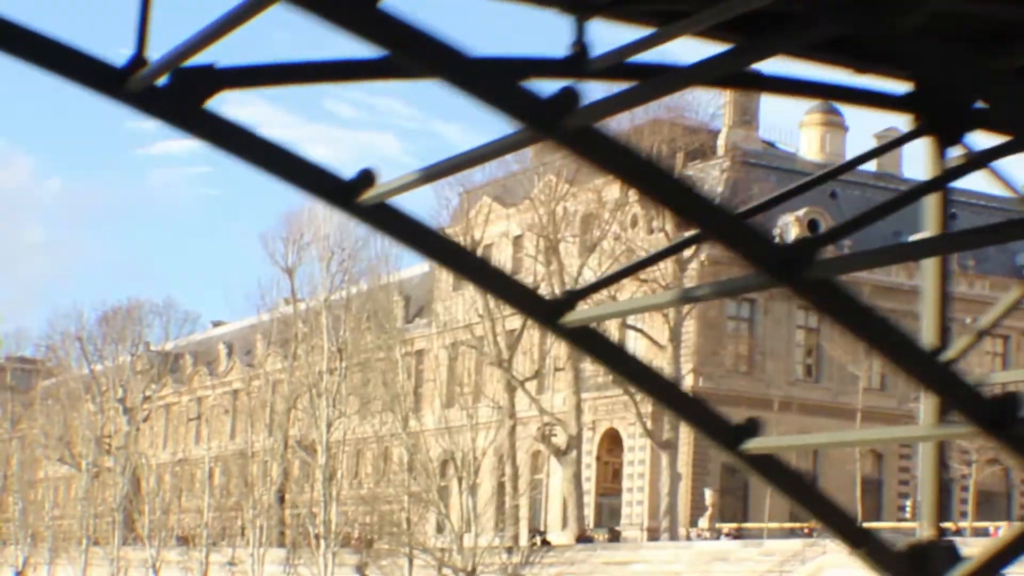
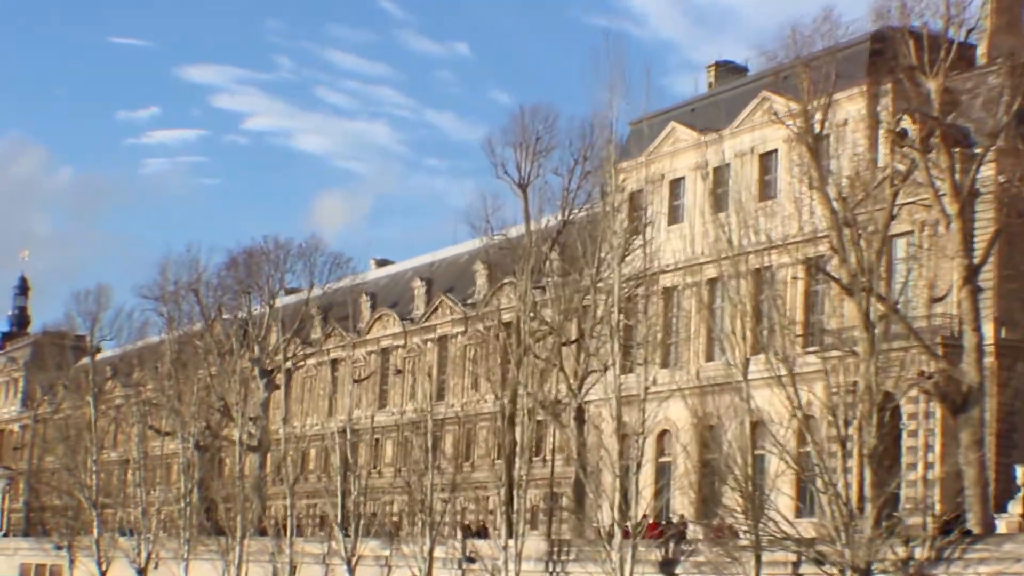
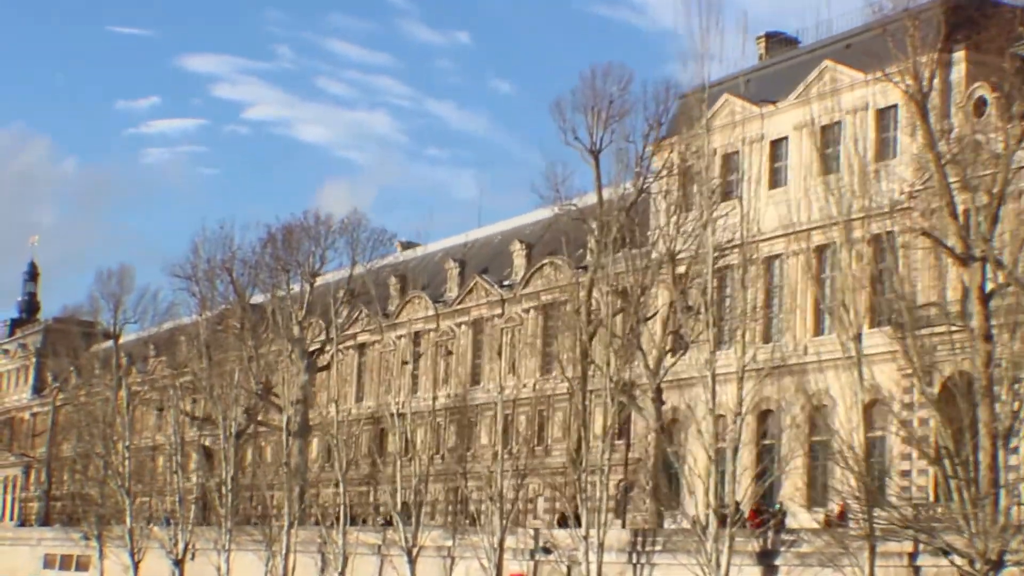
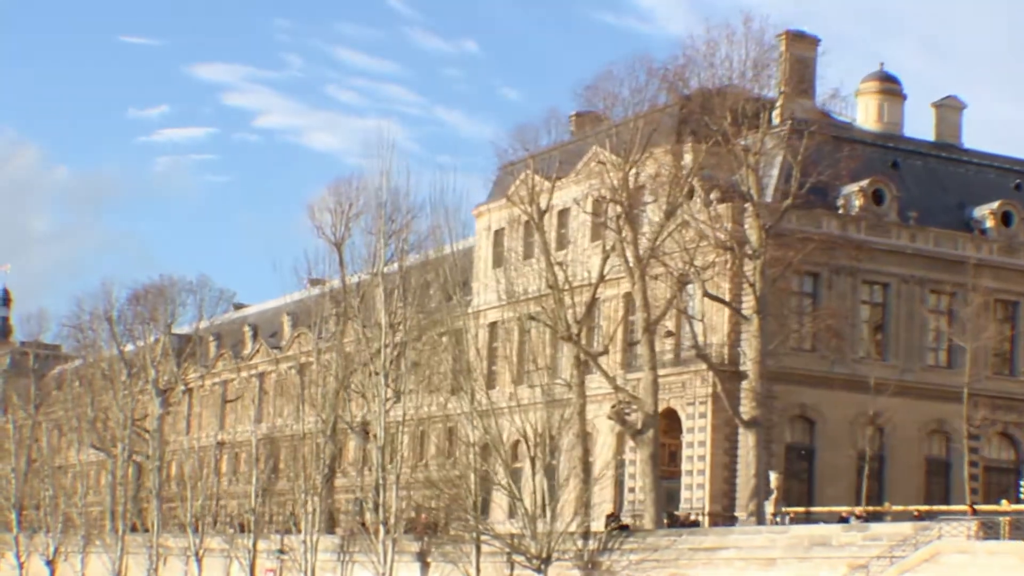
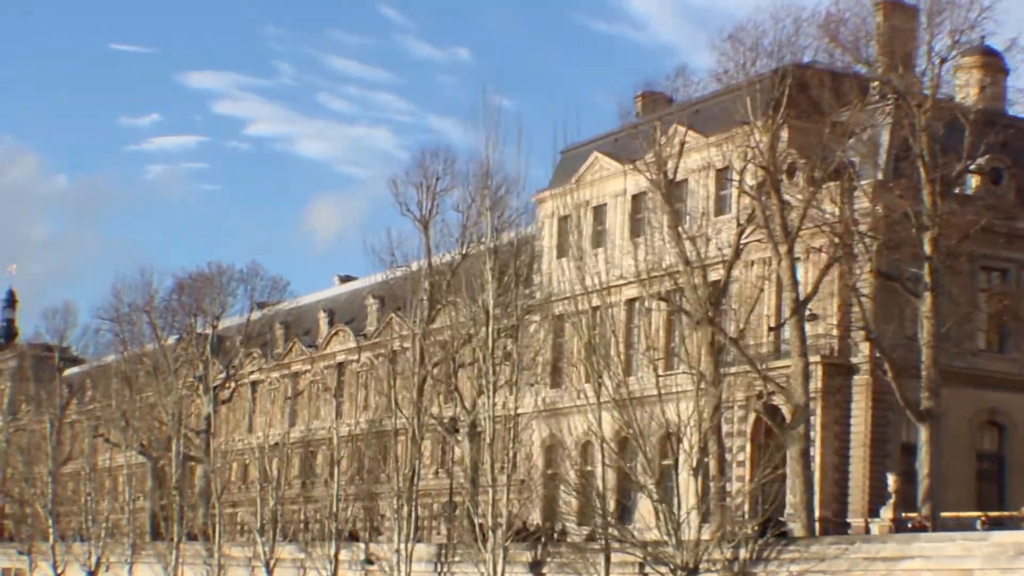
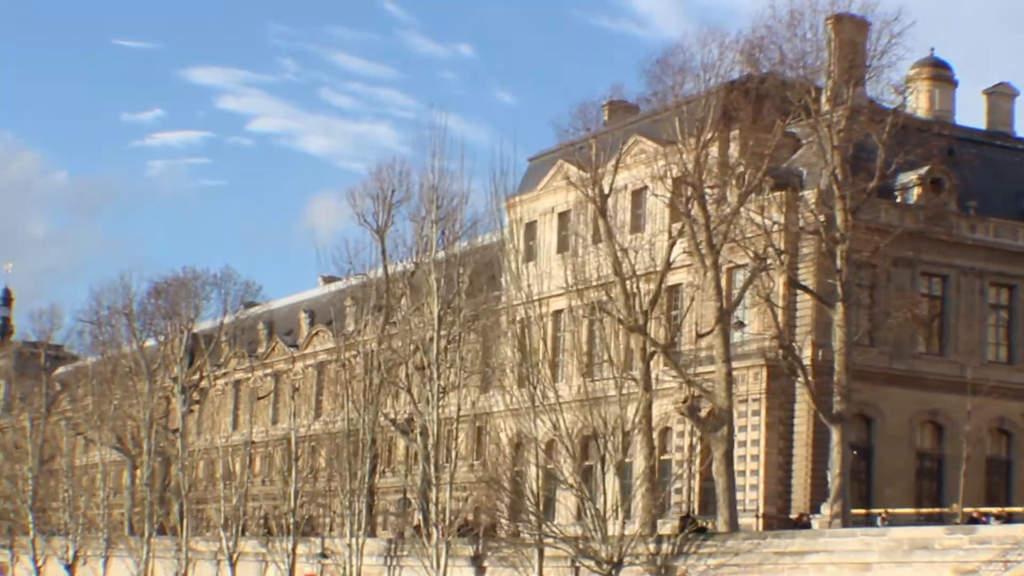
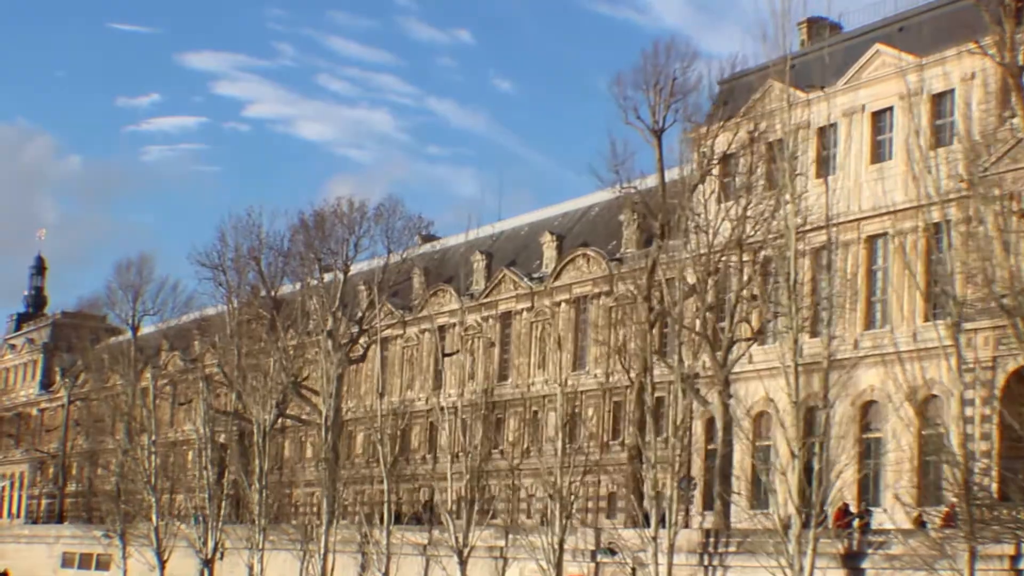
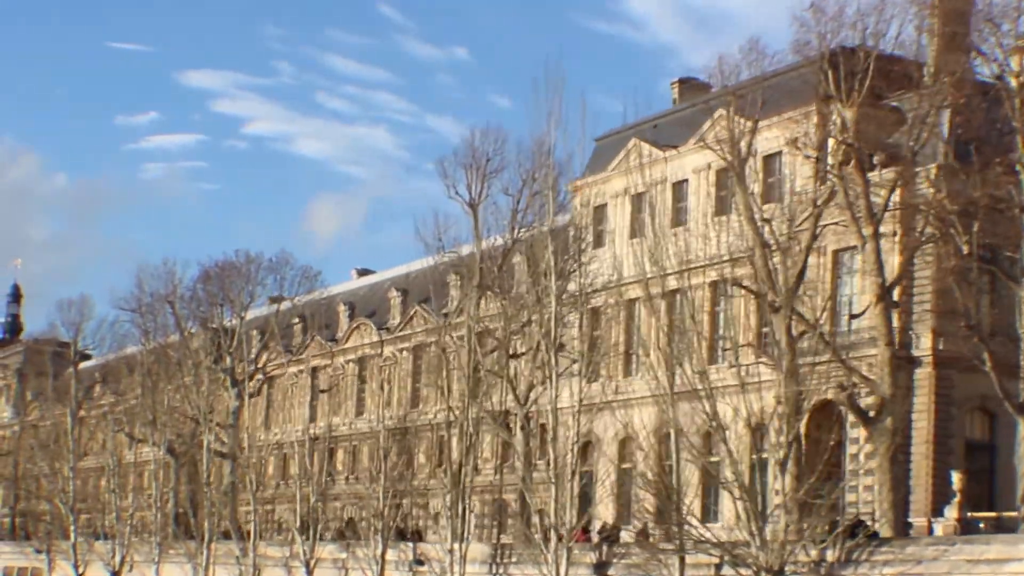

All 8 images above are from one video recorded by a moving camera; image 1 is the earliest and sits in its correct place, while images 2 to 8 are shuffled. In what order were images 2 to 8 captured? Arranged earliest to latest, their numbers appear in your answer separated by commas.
4, 6, 5, 8, 2, 3, 7
